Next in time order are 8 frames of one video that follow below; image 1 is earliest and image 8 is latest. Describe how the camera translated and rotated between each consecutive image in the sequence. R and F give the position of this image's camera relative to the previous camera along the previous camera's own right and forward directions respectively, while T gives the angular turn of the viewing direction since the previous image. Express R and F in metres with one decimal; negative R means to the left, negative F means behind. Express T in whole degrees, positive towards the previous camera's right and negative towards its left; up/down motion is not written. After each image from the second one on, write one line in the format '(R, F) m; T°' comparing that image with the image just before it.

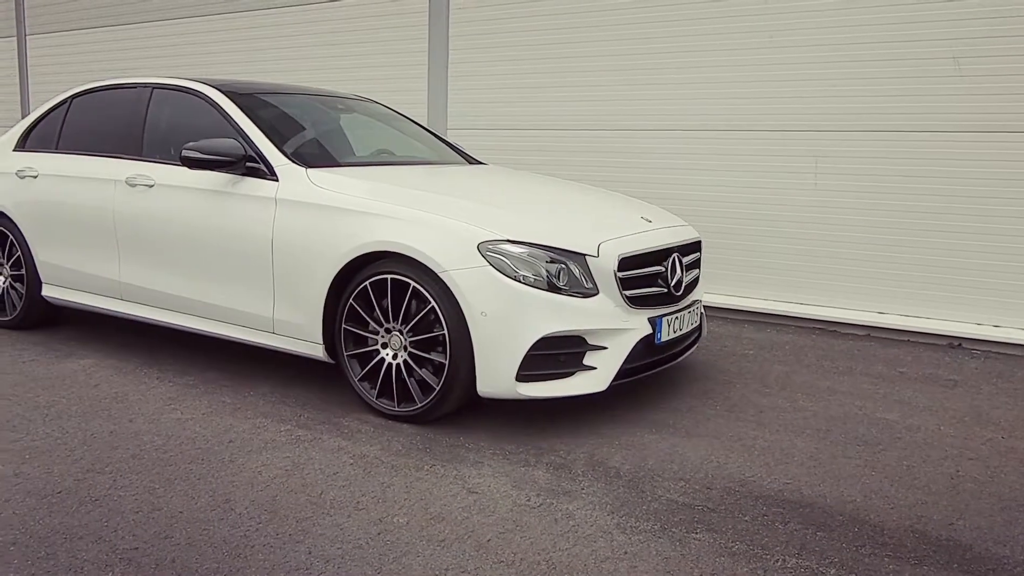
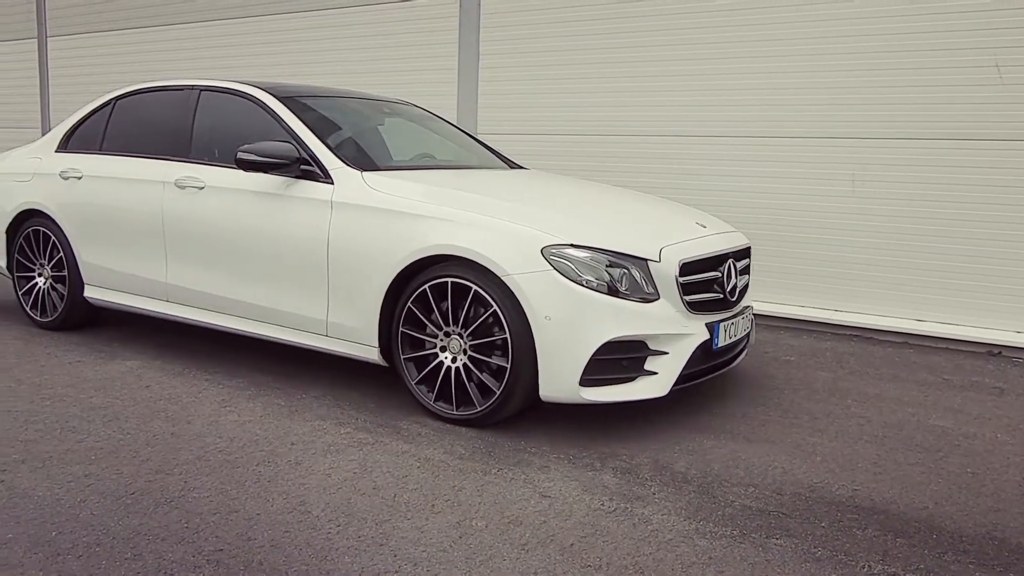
(-0.3, 0.0) m; 0°
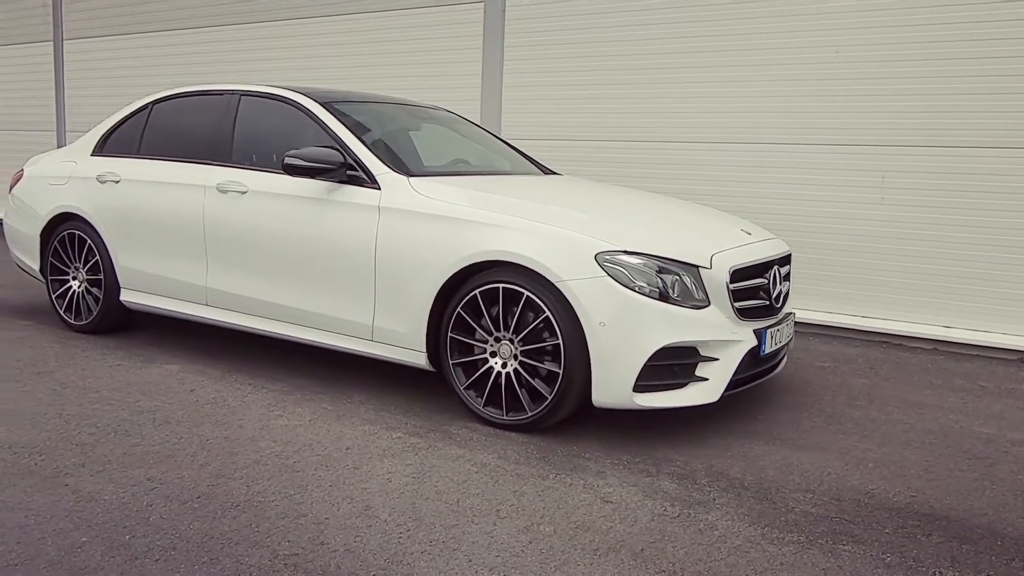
(-0.2, 0.0) m; 0°
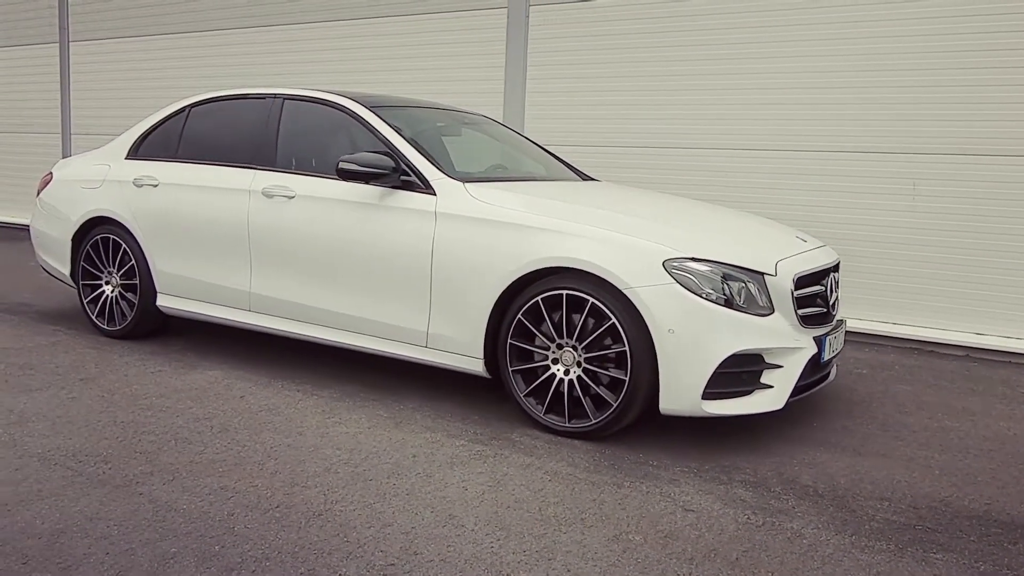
(-0.4, 0.0) m; +1°
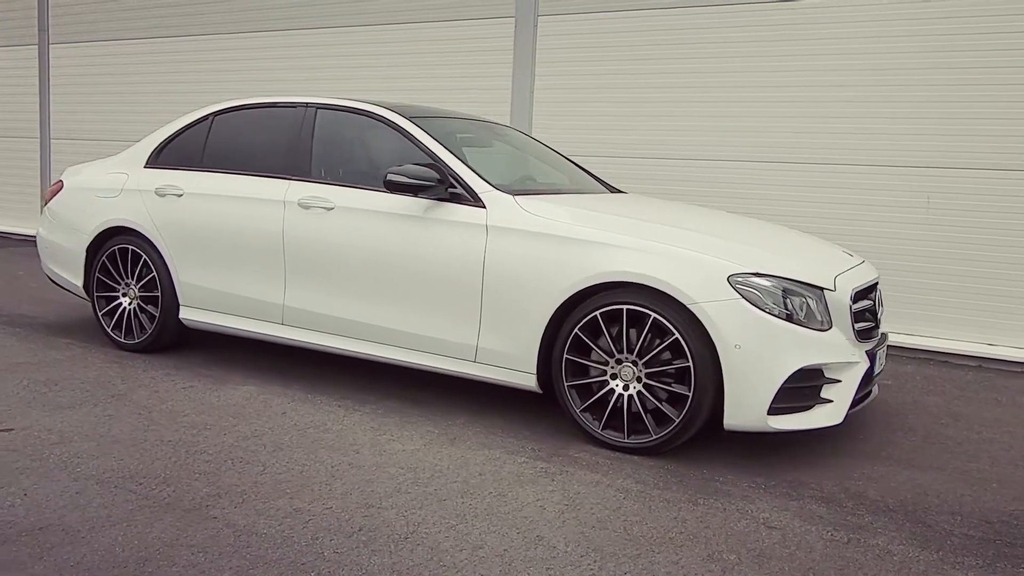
(-0.4, 0.0) m; +3°
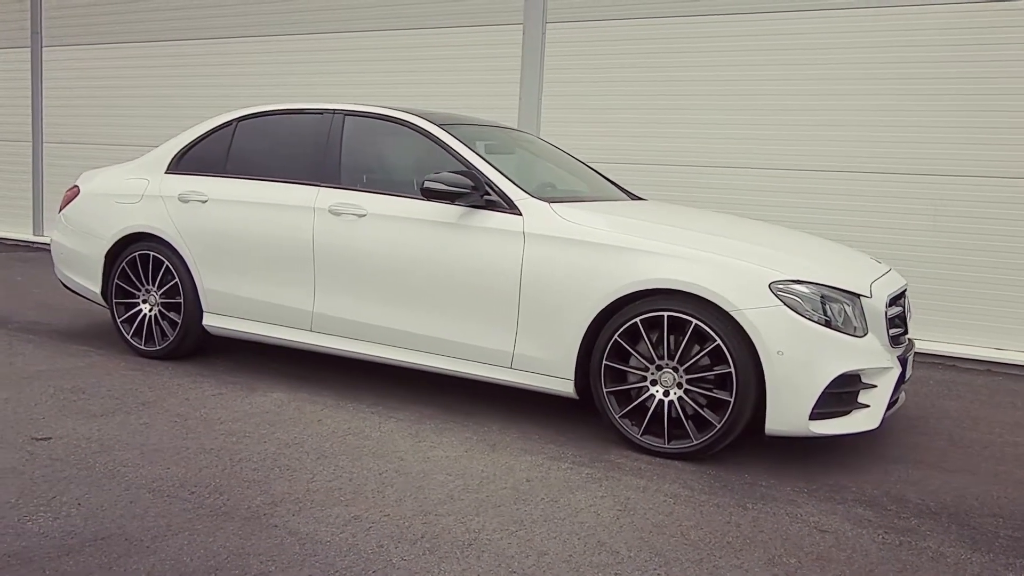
(-0.3, 0.0) m; +2°
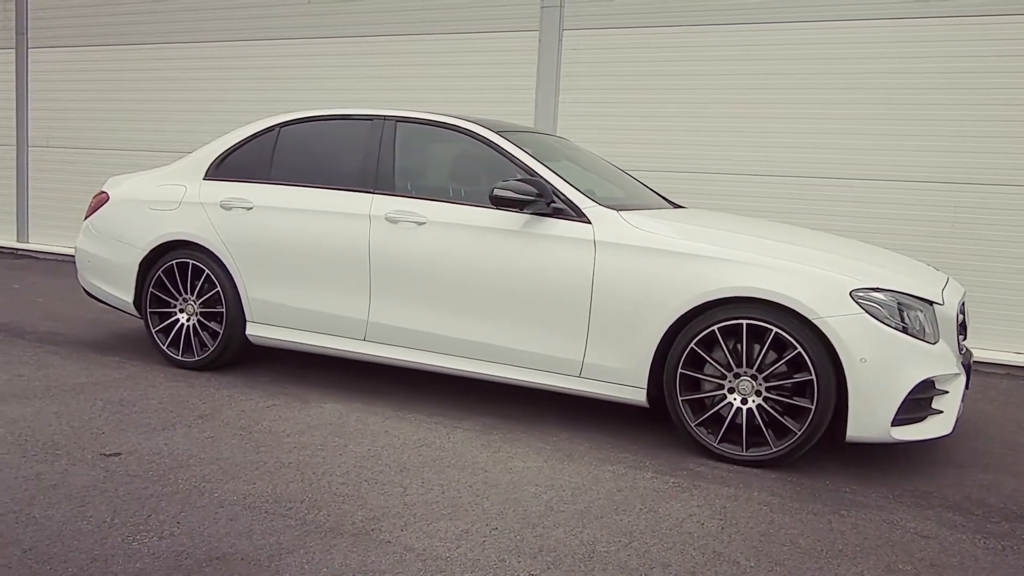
(-0.5, 0.0) m; +3°
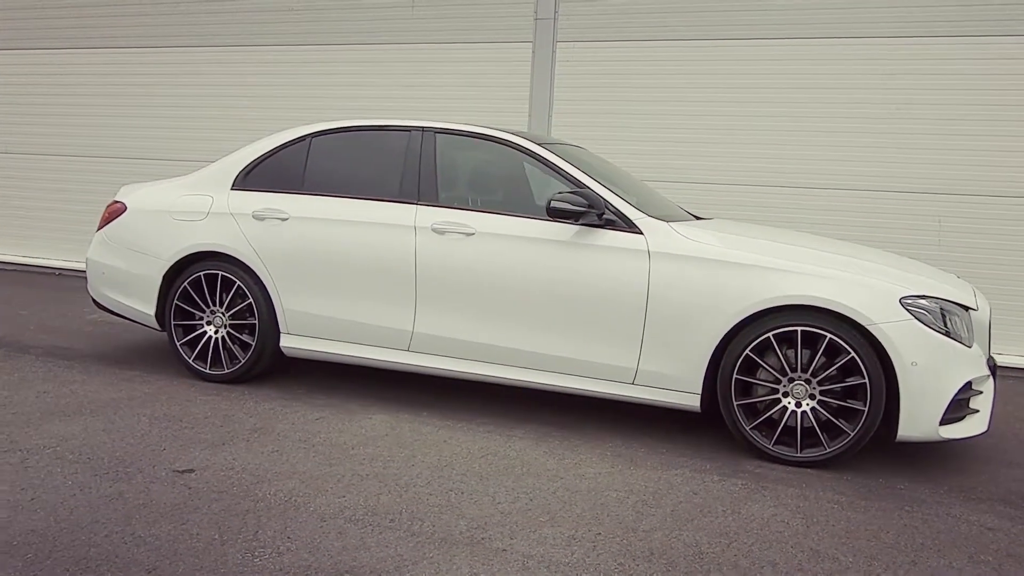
(-0.6, 0.0) m; +5°
